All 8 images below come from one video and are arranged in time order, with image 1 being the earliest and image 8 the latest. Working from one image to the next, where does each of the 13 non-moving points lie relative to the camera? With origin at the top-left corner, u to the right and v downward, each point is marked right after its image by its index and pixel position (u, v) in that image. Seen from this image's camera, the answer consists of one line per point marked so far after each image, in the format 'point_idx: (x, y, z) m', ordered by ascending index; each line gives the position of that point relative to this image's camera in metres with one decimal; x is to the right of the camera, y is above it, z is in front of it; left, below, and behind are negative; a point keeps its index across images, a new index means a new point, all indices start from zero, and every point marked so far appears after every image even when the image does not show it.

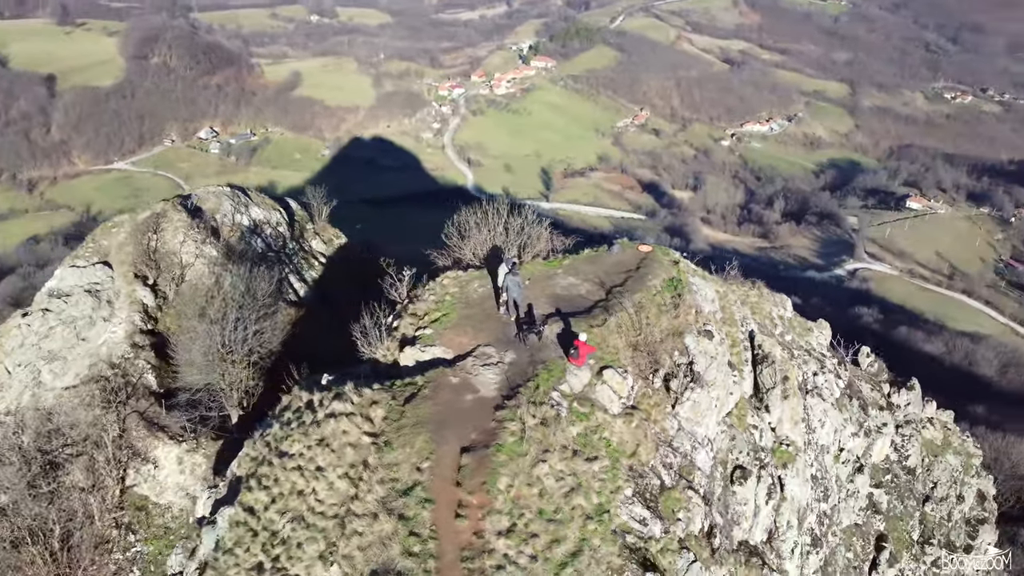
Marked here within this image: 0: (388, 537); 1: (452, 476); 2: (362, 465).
0: (-1.9, -3.9, +12.8) m
1: (-0.9, -3.1, +13.4) m
2: (-2.6, -3.2, +14.4) m
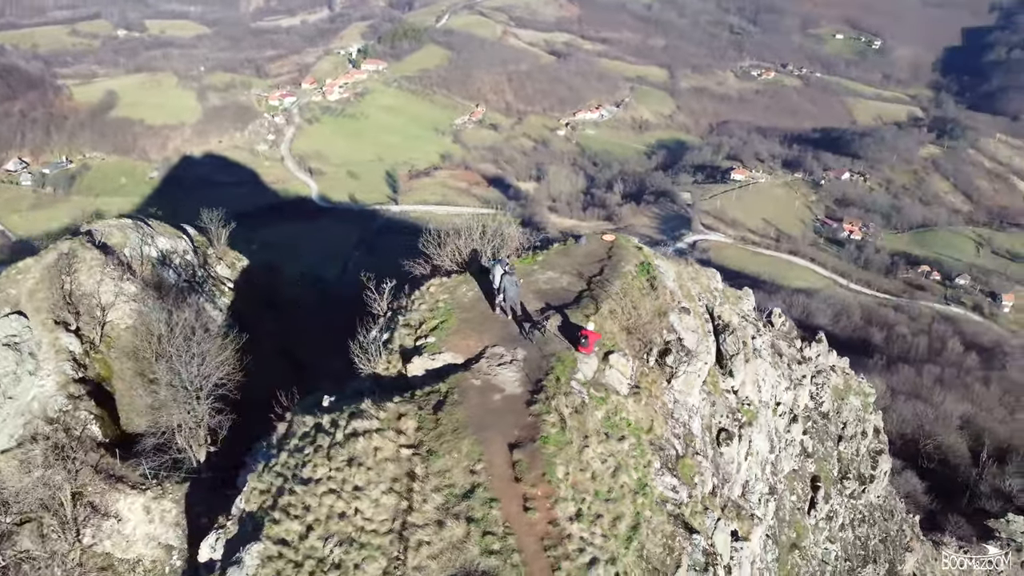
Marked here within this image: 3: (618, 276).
0: (-0.8, -4.1, +13.1) m
1: (0.0, -3.1, +13.9) m
2: (-1.9, -3.4, +14.6) m
3: (+2.5, +0.2, +19.1) m
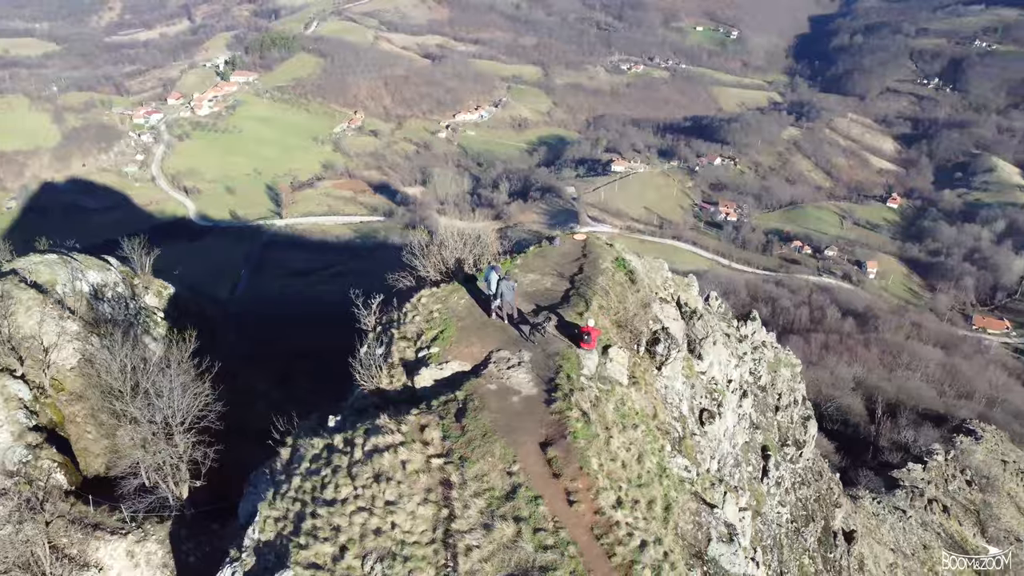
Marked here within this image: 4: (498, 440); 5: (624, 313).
0: (0.0, -4.2, +13.5) m
1: (+0.7, -3.2, +14.4) m
2: (-1.3, -3.6, +14.8) m
3: (+2.1, +0.3, +19.9) m
4: (-0.2, -2.8, +15.0) m
5: (+2.7, -0.6, +18.9) m
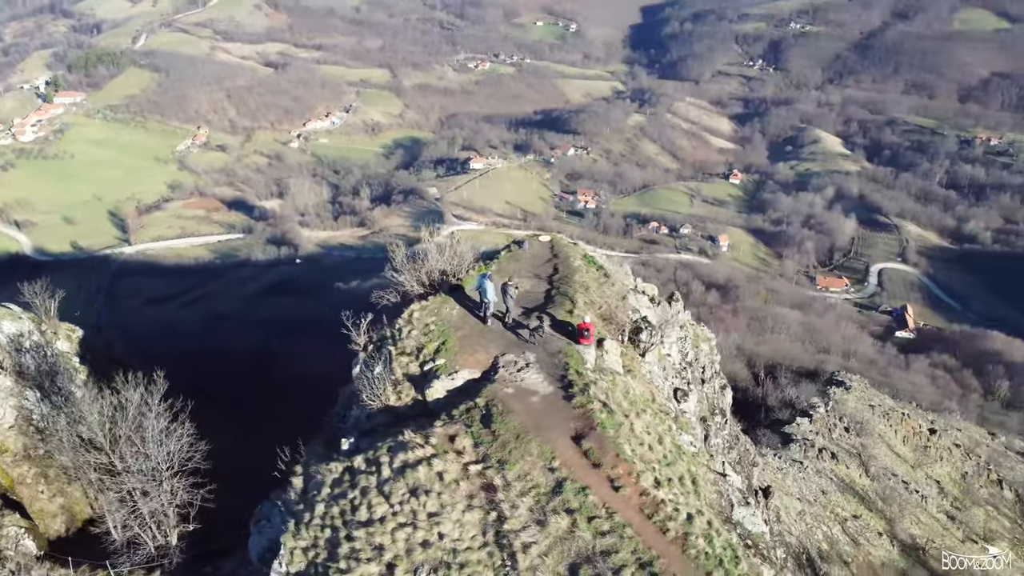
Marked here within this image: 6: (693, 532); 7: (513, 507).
0: (+1.0, -4.3, +14.3) m
1: (+1.4, -3.2, +15.2) m
2: (-0.5, -3.8, +15.3) m
3: (+1.6, +0.4, +20.9) m
4: (+0.4, -2.9, +15.7) m
5: (+2.4, -0.5, +20.0) m
6: (+3.3, -4.3, +14.3) m
7: (0.0, -4.0, +14.9) m
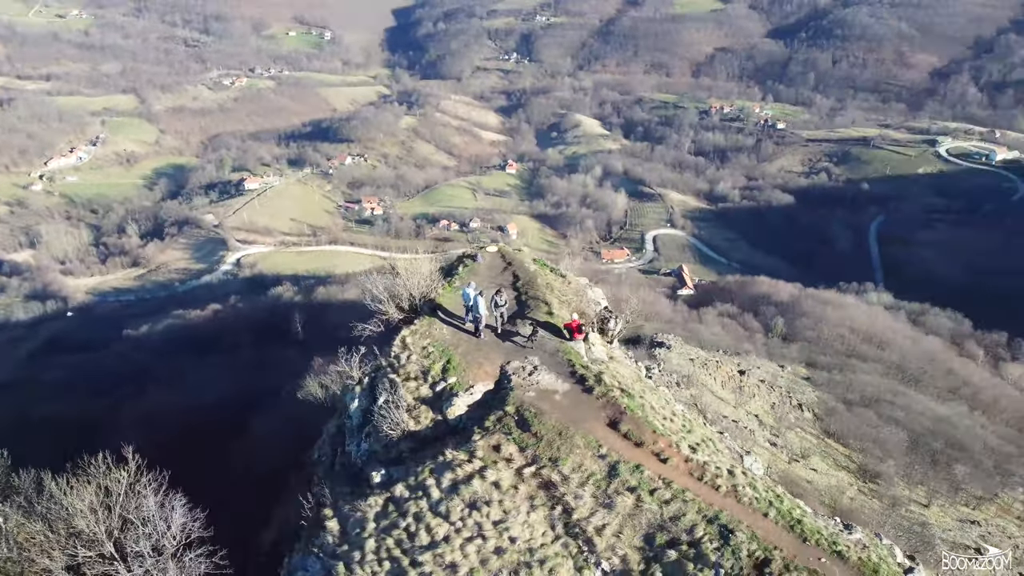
0: (+2.4, -4.2, +15.8) m
1: (+2.4, -3.2, +16.8) m
2: (+0.6, -4.1, +16.4) m
3: (+0.6, +0.3, +22.2) m
4: (+1.3, -3.0, +16.9) m
5: (+1.7, -0.4, +21.6) m
6: (+4.6, -3.9, +16.3) m
7: (+1.3, -4.1, +16.1) m
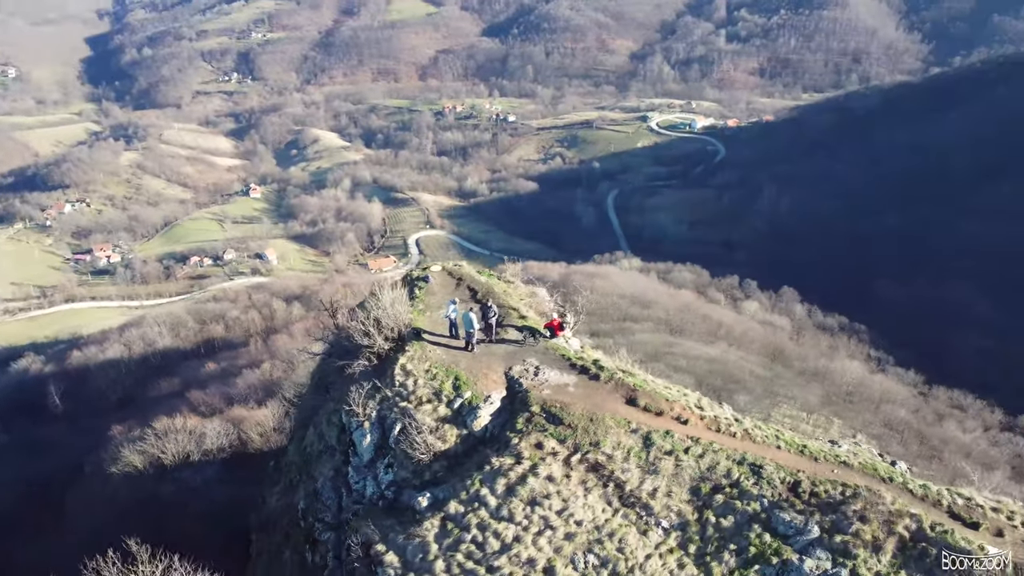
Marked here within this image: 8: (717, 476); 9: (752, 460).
0: (+3.7, -3.9, +17.9) m
1: (+3.2, -2.9, +18.9) m
2: (+1.8, -4.1, +18.0) m
3: (-0.7, 0.0, +23.5) m
4: (+2.0, -3.0, +18.7) m
5: (+0.6, -0.5, +23.2) m
6: (+5.5, -3.3, +19.1) m
7: (+2.5, -4.0, +17.9) m
8: (+4.6, -4.1, +17.9) m
9: (+5.5, -3.9, +18.2) m
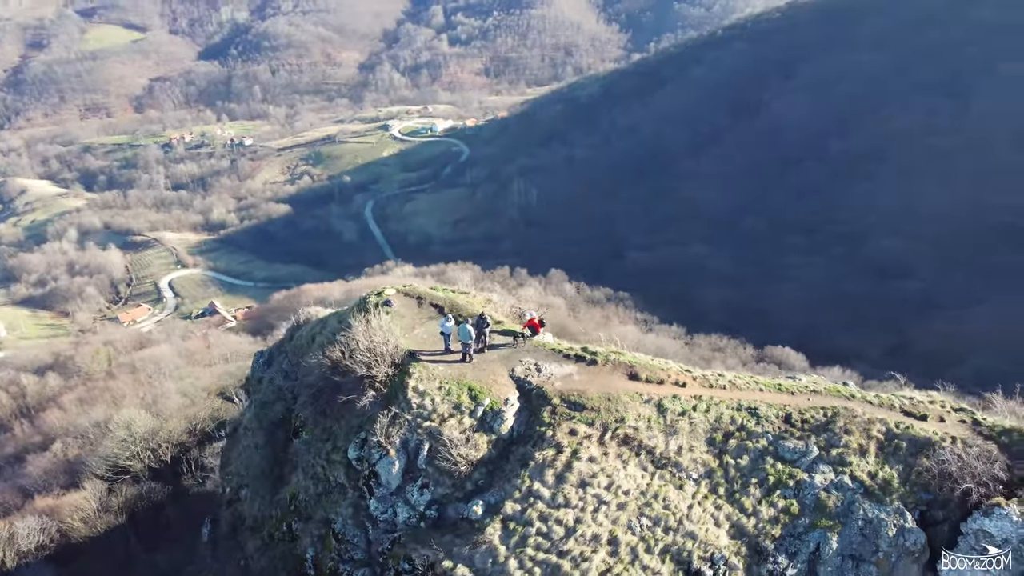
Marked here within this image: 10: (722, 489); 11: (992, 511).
0: (+4.5, -3.4, +20.3) m
1: (+3.6, -2.5, +21.0) m
2: (+2.7, -3.8, +19.8) m
3: (-1.9, -0.4, +24.2) m
4: (+2.6, -2.7, +20.5) m
5: (-0.5, -0.7, +24.4) m
6: (+5.8, -2.5, +21.9) m
7: (+3.4, -3.7, +19.9) m
8: (+5.4, -3.4, +20.5) m
9: (+6.1, -3.0, +21.1) m
10: (+5.1, -4.9, +19.7) m
11: (+11.1, -5.2, +18.8) m
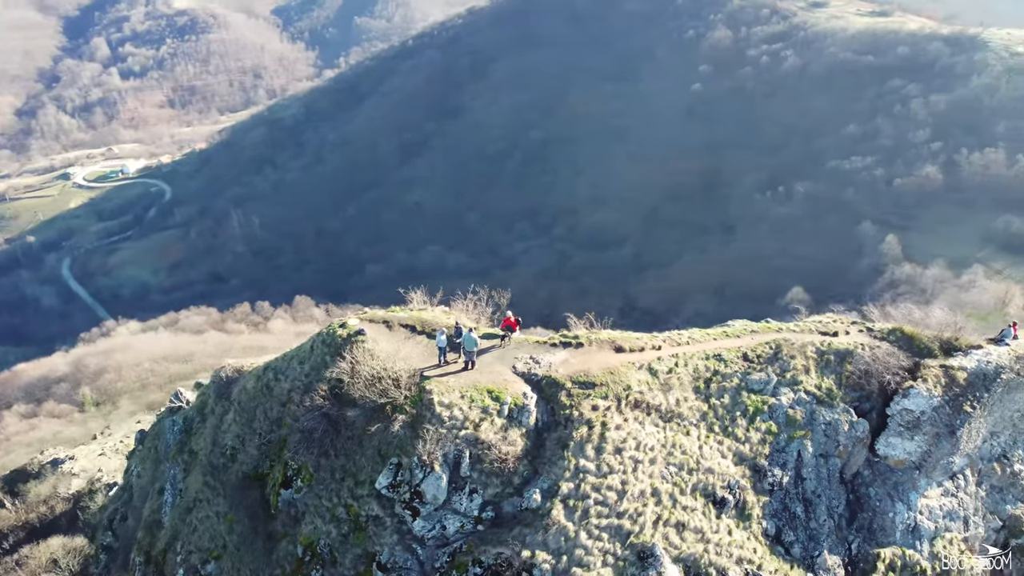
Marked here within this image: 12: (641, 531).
0: (+4.8, -2.6, +23.2) m
1: (+3.5, -1.9, +23.5) m
2: (+3.3, -3.3, +22.1) m
3: (-3.0, -1.0, +24.8) m
4: (+2.8, -2.3, +22.8) m
5: (-1.7, -1.0, +25.4) m
6: (+5.3, -1.5, +25.2) m
7: (+3.9, -3.1, +22.5) m
8: (+5.6, -2.5, +23.7) m
9: (+5.9, -2.0, +24.5) m
10: (+5.8, -3.9, +22.8) m
11: (+11.7, -3.1, +24.0) m
12: (+3.8, -5.3, +19.8) m
